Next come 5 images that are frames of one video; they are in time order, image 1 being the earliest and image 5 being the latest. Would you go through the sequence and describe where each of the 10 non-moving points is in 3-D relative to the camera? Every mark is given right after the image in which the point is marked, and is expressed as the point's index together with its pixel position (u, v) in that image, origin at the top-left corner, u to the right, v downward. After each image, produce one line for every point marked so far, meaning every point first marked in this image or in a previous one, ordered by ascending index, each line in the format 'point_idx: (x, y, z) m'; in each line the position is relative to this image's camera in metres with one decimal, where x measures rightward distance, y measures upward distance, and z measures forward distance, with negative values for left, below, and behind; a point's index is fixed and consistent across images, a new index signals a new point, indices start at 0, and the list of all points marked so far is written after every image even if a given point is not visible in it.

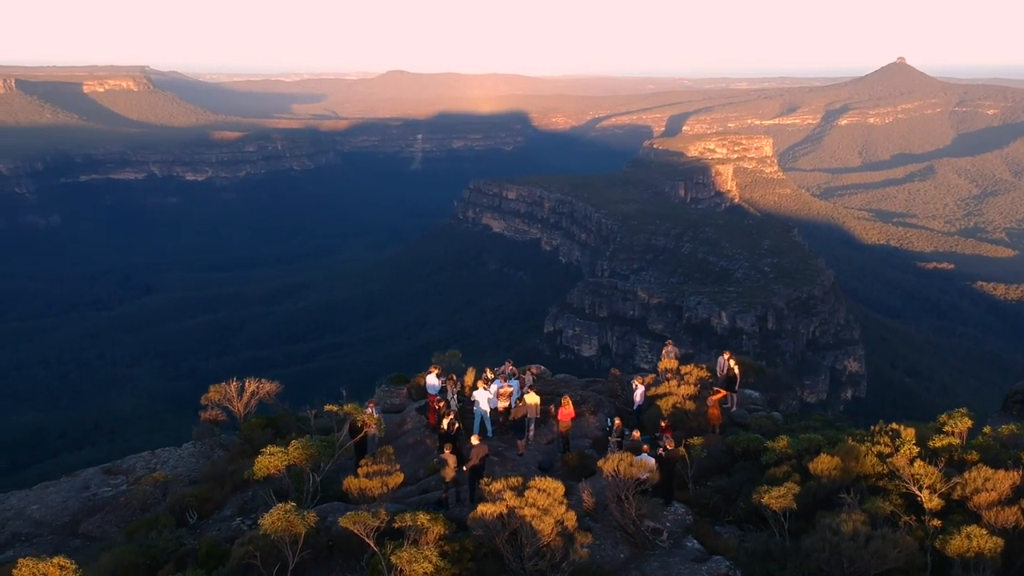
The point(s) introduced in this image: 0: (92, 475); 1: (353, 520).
0: (-5.1, -2.3, +12.1) m
1: (-1.3, -1.8, +7.7) m
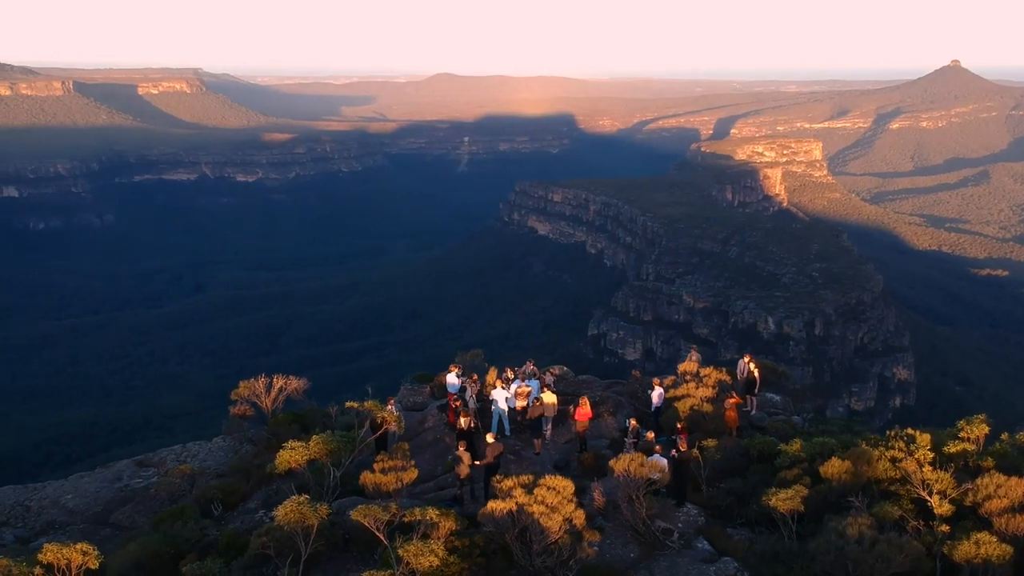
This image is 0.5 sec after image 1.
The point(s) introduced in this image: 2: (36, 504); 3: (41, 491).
0: (-4.8, -2.2, +12.5) m
1: (-1.2, -1.8, +7.9) m
2: (-5.6, -2.5, +11.7) m
3: (-5.8, -2.5, +12.3) m
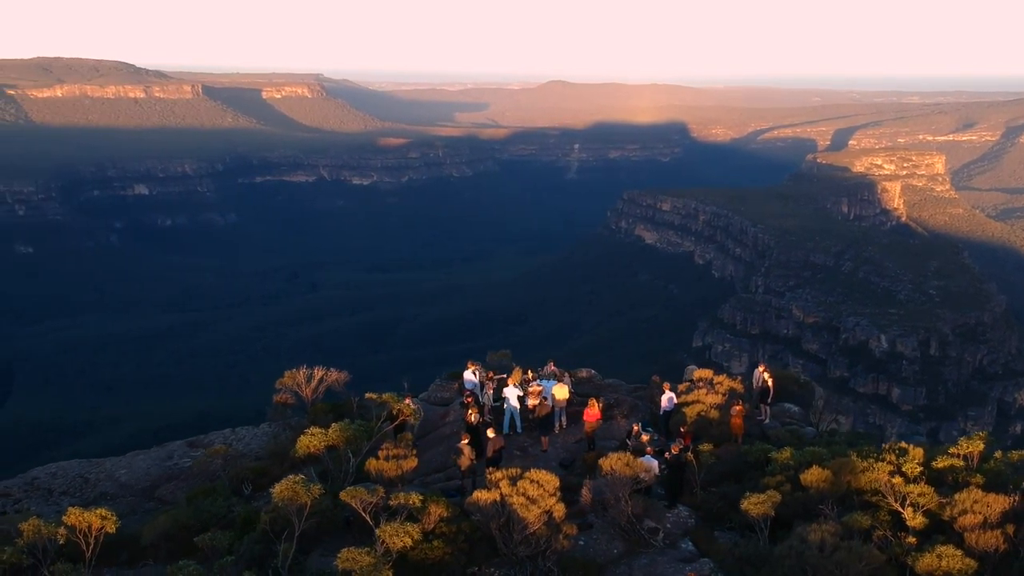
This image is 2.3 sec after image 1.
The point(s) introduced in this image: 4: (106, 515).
0: (-4.5, -2.1, +13.4) m
1: (-1.4, -1.7, +8.4) m
2: (-5.3, -2.4, +12.7) m
3: (-5.4, -2.4, +13.3) m
4: (-3.5, -2.0, +8.7) m
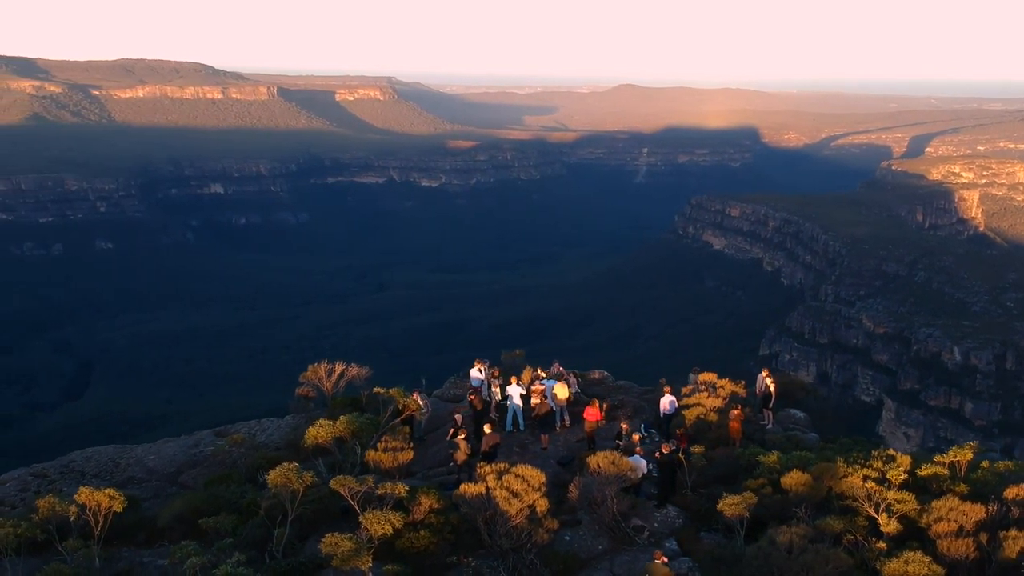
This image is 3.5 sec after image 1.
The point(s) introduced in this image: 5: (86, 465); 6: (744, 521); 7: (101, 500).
0: (-4.3, -2.1, +13.9) m
1: (-1.5, -1.7, +8.7) m
2: (-5.1, -2.3, +13.3) m
3: (-5.2, -2.3, +13.9) m
4: (-3.6, -1.9, +9.2) m
5: (-5.7, -2.4, +13.5) m
6: (+2.1, -2.1, +8.9) m
7: (-3.8, -1.9, +9.2) m
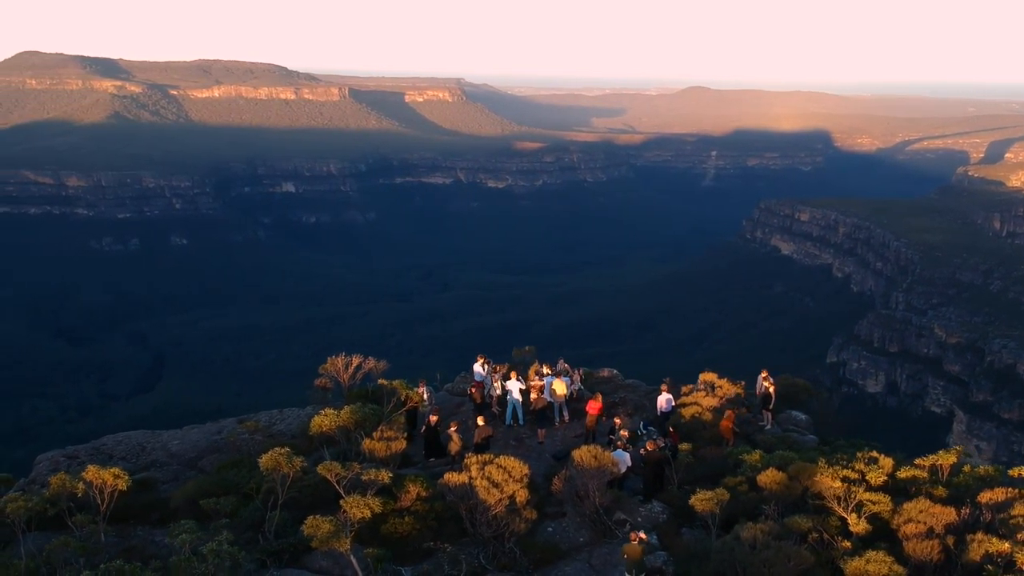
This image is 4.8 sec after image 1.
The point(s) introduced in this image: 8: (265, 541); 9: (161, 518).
0: (-4.1, -2.0, +14.4) m
1: (-1.6, -1.6, +9.1) m
2: (-5.0, -2.2, +13.9) m
3: (-5.1, -2.1, +14.5) m
4: (-3.8, -1.8, +9.6) m
5: (-5.5, -2.2, +14.1) m
6: (+1.9, -2.1, +9.0) m
7: (-3.9, -1.8, +9.7) m
8: (-2.2, -2.3, +9.1) m
9: (-3.8, -2.5, +10.9) m
